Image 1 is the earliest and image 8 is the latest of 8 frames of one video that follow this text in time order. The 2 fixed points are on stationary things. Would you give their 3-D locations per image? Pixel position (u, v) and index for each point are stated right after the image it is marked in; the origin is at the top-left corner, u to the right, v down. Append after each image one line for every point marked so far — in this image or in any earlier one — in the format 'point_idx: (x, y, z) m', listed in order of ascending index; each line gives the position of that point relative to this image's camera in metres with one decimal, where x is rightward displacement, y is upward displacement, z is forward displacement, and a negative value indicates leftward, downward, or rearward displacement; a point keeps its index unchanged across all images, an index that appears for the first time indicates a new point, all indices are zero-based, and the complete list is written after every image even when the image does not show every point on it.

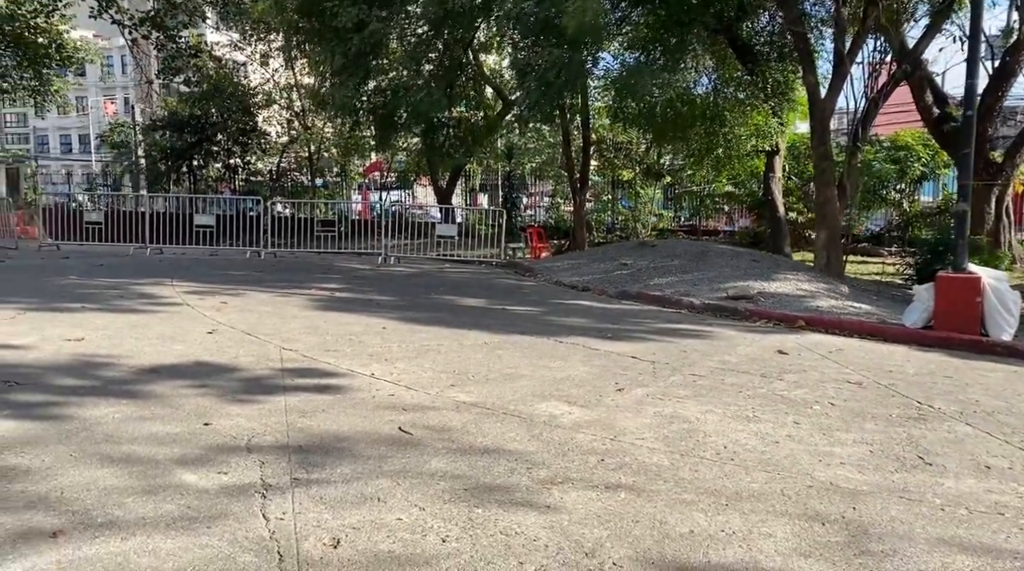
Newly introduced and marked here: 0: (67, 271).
0: (-6.9, +0.1, +13.1) m
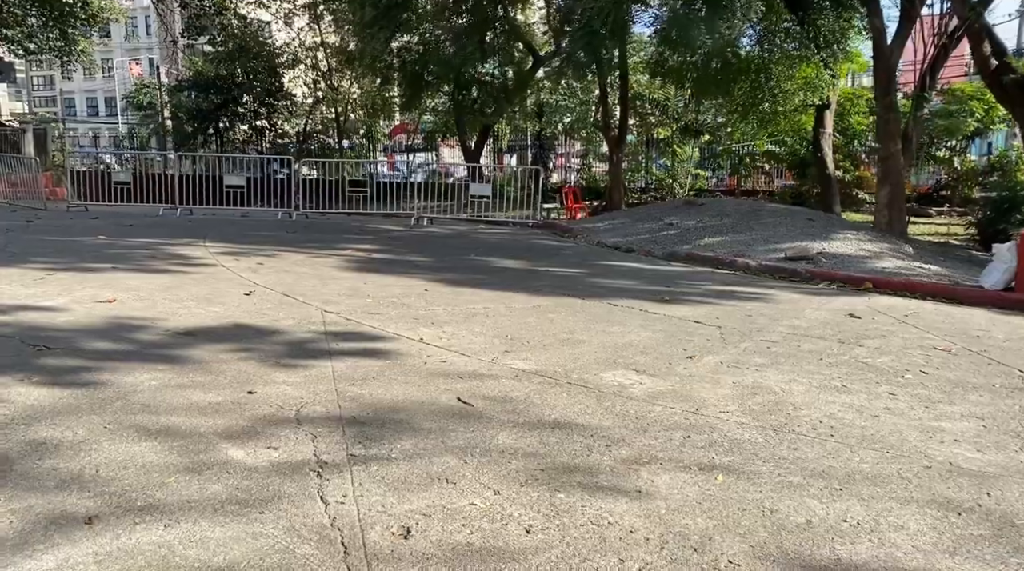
0: (-6.2, +0.7, +12.7) m
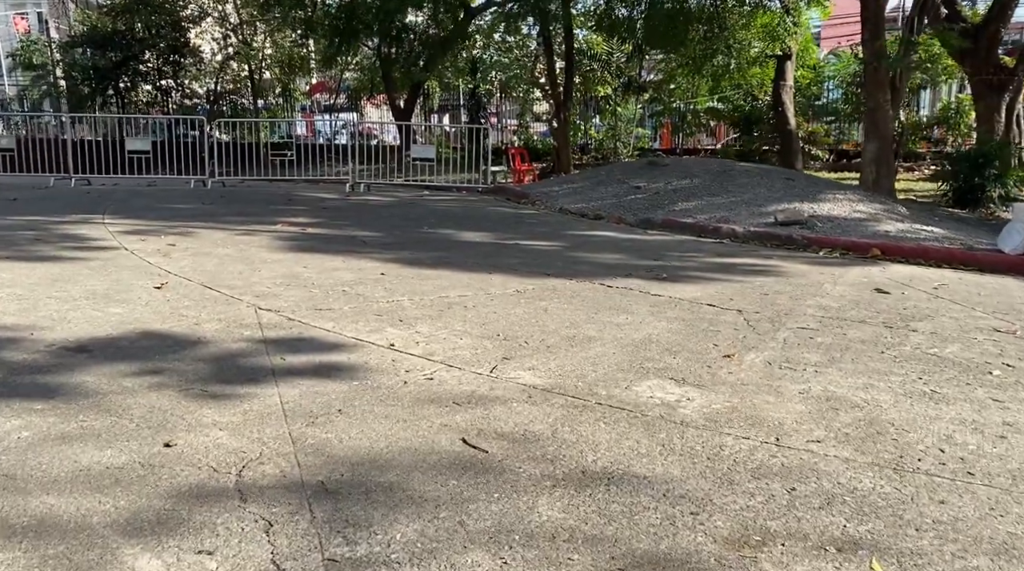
0: (-6.9, +0.9, +10.8) m
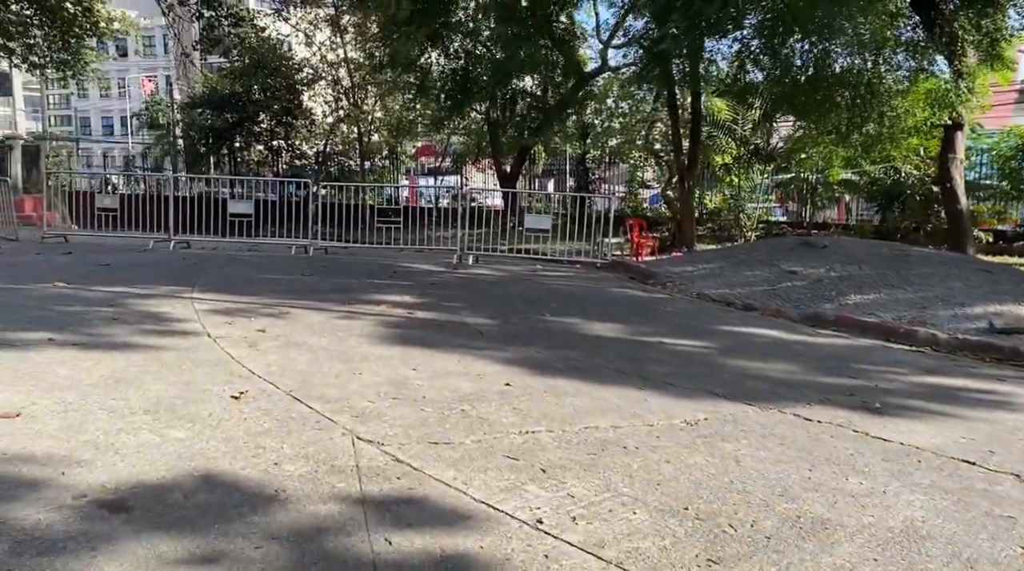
0: (-5.4, 0.0, +10.1) m
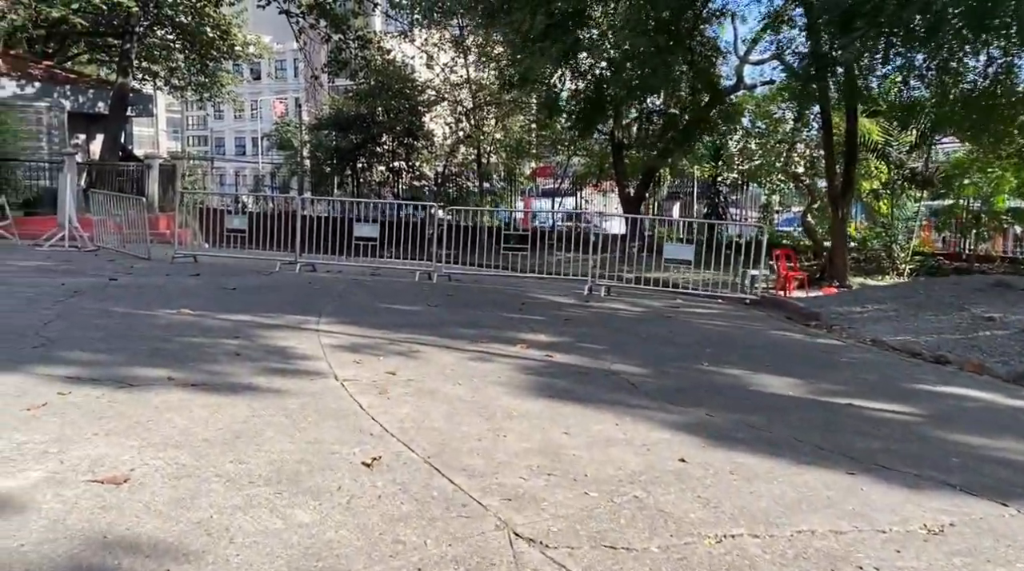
0: (-3.8, -0.2, +9.8) m
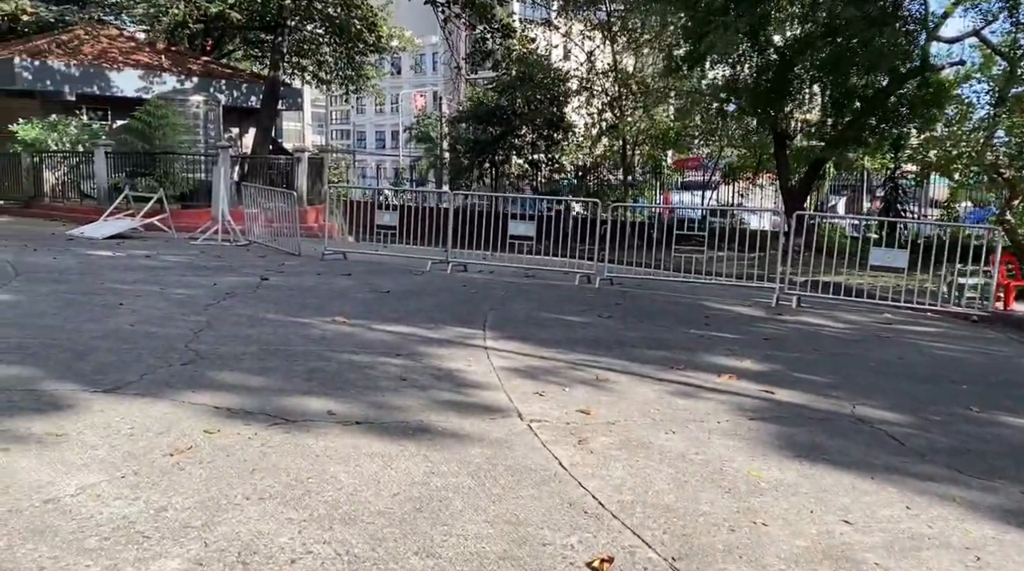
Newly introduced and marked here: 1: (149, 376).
0: (-1.9, -0.3, +9.0) m
1: (-2.5, -0.6, +5.9) m
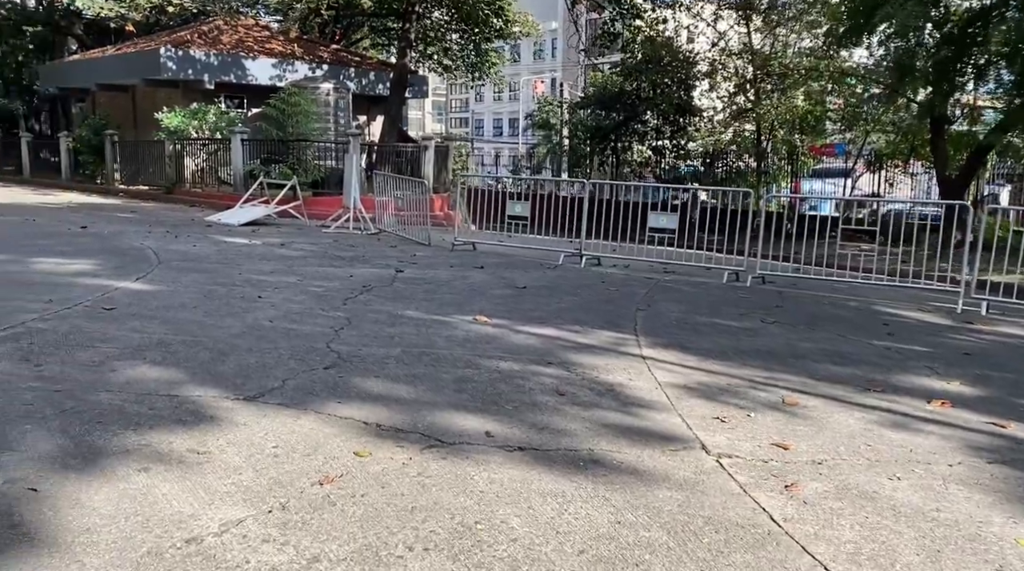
0: (-0.4, -0.3, +8.4) m
1: (-1.4, -0.6, +5.5) m
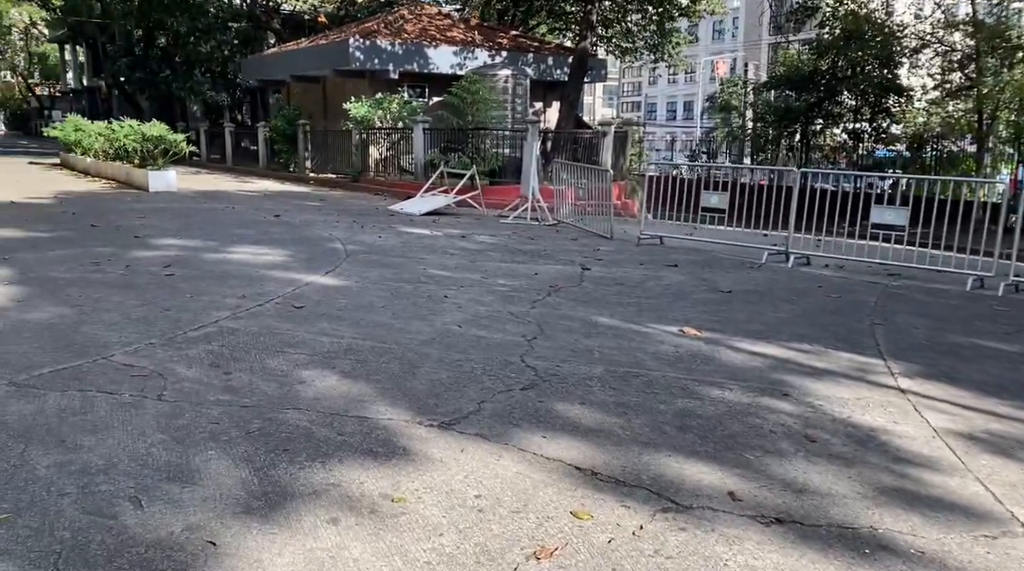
0: (+1.5, -0.3, +7.5) m
1: (-0.1, -0.7, +4.8) m
